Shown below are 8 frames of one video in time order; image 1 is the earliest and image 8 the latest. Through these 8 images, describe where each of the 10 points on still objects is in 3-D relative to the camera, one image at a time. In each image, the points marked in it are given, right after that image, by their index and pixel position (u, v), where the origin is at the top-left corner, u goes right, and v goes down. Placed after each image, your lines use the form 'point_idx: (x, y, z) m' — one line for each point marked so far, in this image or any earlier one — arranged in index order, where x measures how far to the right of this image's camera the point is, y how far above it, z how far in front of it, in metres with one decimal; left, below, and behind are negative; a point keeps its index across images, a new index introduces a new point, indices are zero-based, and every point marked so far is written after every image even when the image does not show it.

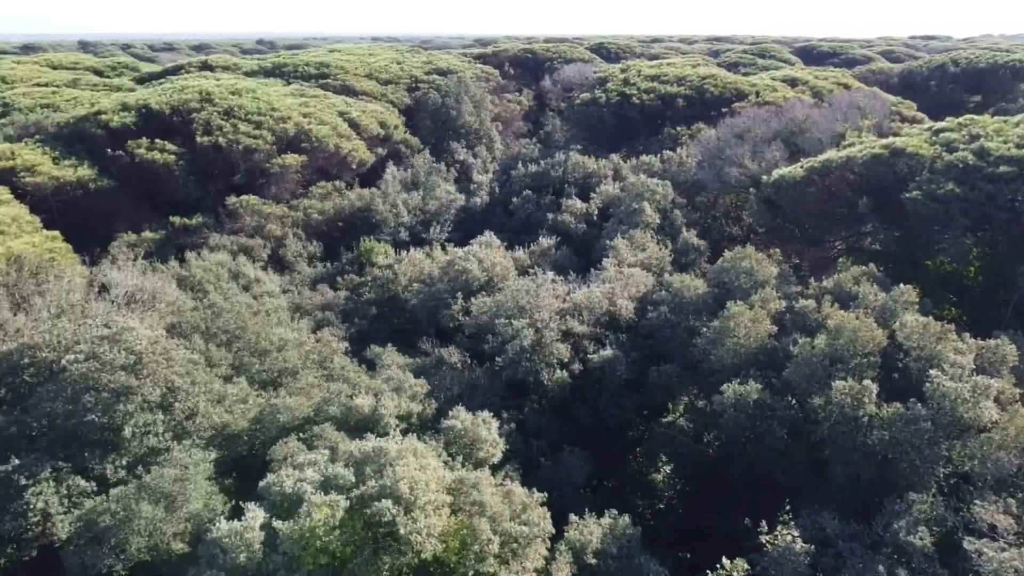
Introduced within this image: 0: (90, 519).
0: (-10.0, -5.5, +19.0) m
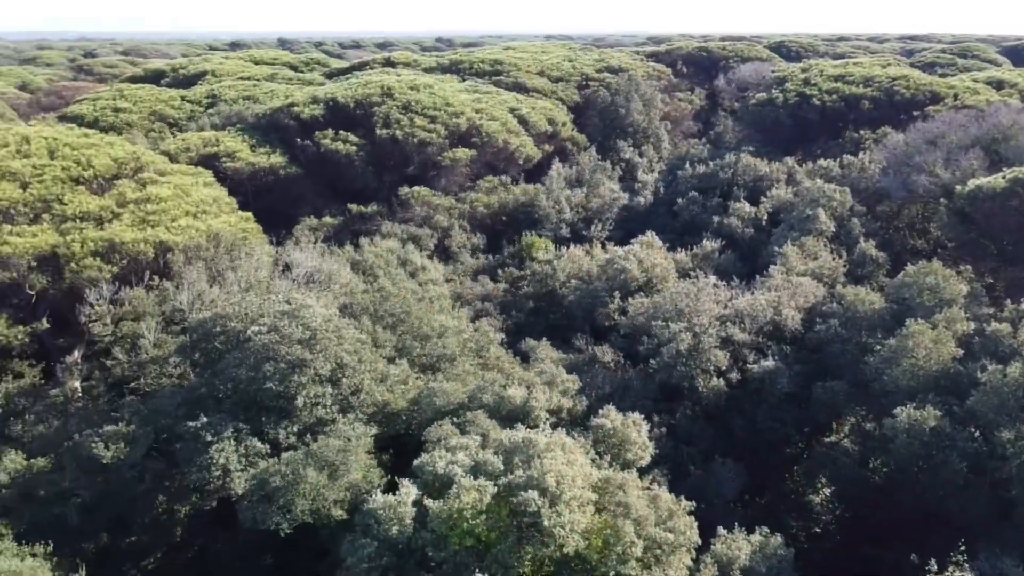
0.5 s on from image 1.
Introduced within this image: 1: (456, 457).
0: (-6.4, -4.9, +20.7) m
1: (-1.3, -4.0, +19.1) m
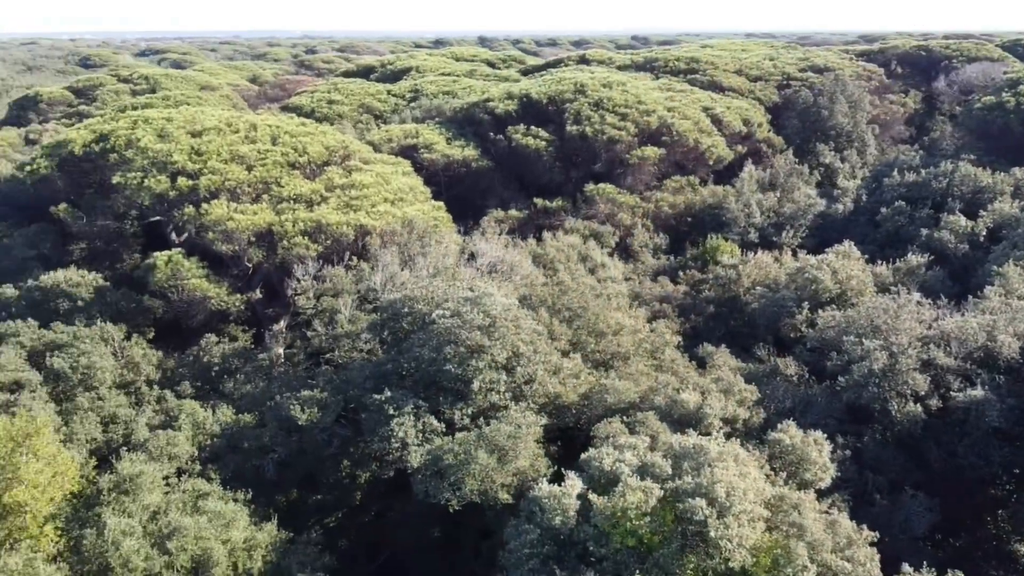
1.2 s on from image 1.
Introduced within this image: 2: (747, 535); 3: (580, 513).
0: (-2.0, -4.5, +21.7) m
1: (+2.7, -4.0, +19.0) m
2: (+4.9, -5.1, +16.6) m
3: (+1.6, -5.1, +18.1) m
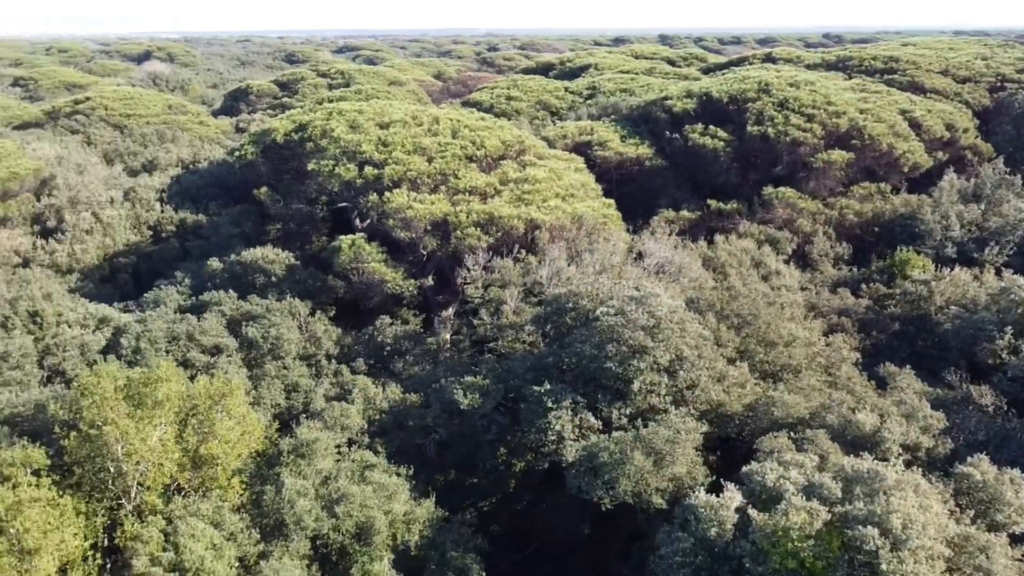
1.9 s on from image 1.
0: (+2.2, -4.4, +21.6) m
1: (+6.3, -4.2, +18.1) m
2: (+7.9, -5.5, +15.3) m
3: (+4.9, -5.2, +17.5) m
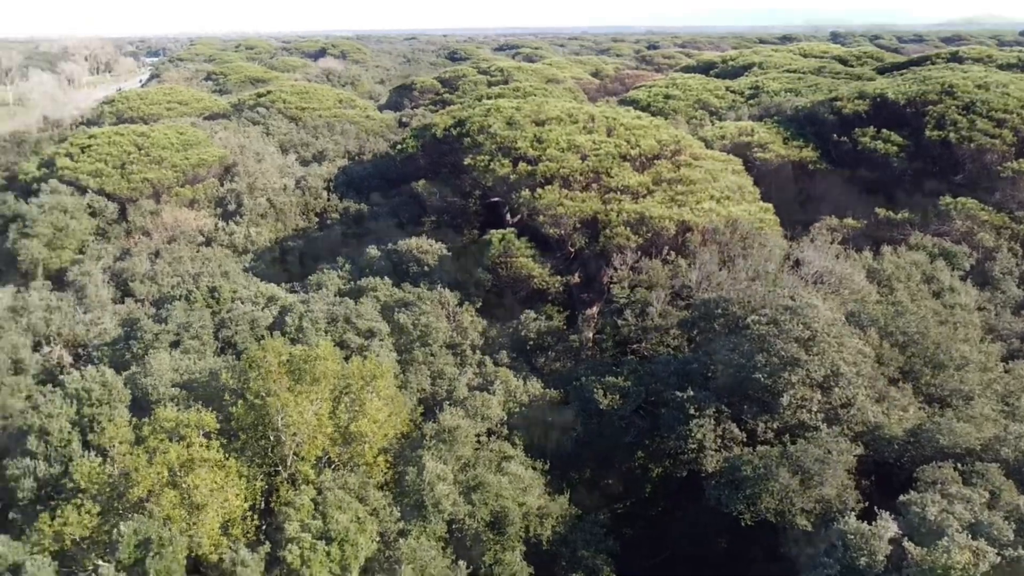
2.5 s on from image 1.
0: (+5.8, -4.6, +20.9) m
1: (+9.2, -4.6, +16.7) m
2: (+10.2, -5.9, +13.7) m
3: (+7.7, -5.5, +16.3) m
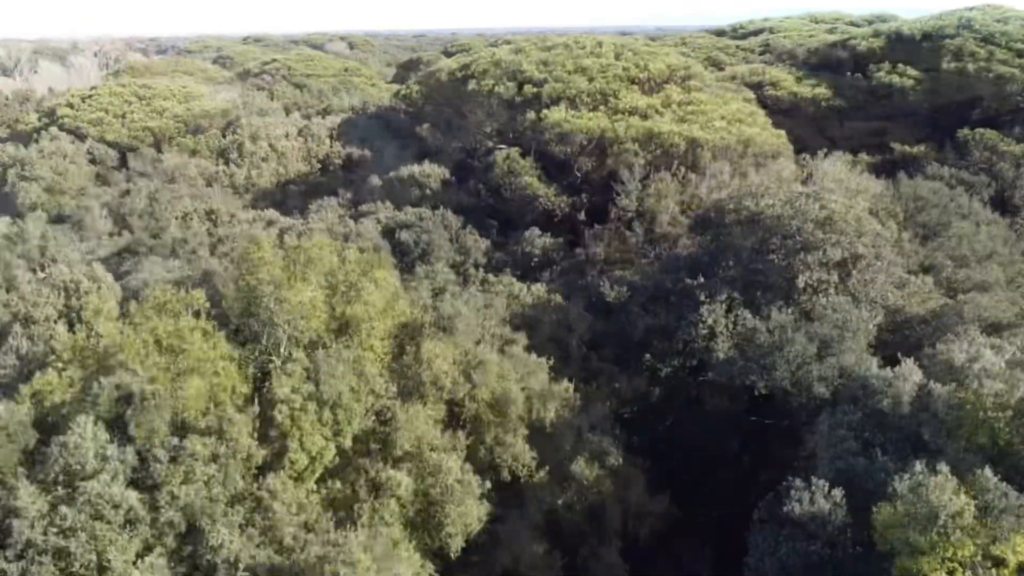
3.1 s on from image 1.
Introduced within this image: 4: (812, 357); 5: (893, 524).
0: (+5.9, -1.3, +19.9) m
1: (+9.2, -1.3, +15.7) m
2: (+10.2, -2.6, +12.6) m
3: (+7.7, -2.2, +15.3) m
4: (+7.0, -1.6, +18.7) m
5: (+6.3, -3.9, +13.3) m
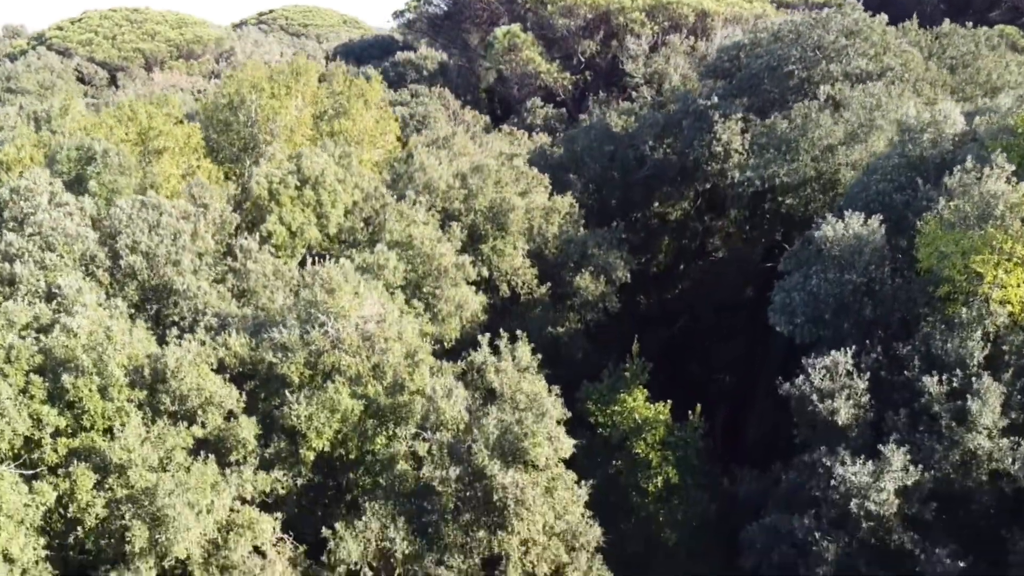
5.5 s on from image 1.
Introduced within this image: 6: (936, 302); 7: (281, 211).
0: (+5.9, +3.4, +18.4) m
1: (+9.2, +3.4, +14.2) m
2: (+10.2, +2.0, +11.1) m
3: (+7.7, +2.5, +13.8) m
4: (+7.0, +3.1, +17.2) m
5: (+6.3, +0.8, +11.8) m
6: (+6.8, 0.0, +12.8) m
7: (-4.6, +1.5, +15.8) m
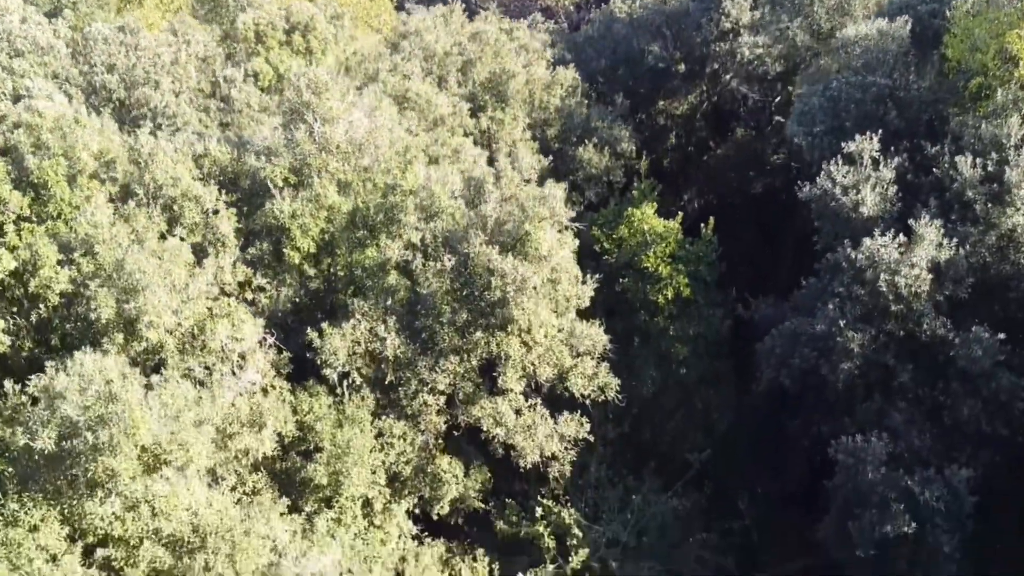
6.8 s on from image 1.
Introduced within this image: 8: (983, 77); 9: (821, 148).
0: (+5.9, +6.3, +17.6) m
1: (+9.2, +6.3, +13.3) m
2: (+10.2, +4.9, +10.3) m
3: (+7.7, +5.3, +13.0) m
4: (+7.0, +5.9, +16.4) m
5: (+6.3, +3.7, +11.0) m
6: (+6.8, +2.8, +12.0) m
7: (-4.6, +4.4, +15.0) m
8: (+6.9, +3.1, +11.7) m
9: (+5.1, +2.3, +13.2) m
